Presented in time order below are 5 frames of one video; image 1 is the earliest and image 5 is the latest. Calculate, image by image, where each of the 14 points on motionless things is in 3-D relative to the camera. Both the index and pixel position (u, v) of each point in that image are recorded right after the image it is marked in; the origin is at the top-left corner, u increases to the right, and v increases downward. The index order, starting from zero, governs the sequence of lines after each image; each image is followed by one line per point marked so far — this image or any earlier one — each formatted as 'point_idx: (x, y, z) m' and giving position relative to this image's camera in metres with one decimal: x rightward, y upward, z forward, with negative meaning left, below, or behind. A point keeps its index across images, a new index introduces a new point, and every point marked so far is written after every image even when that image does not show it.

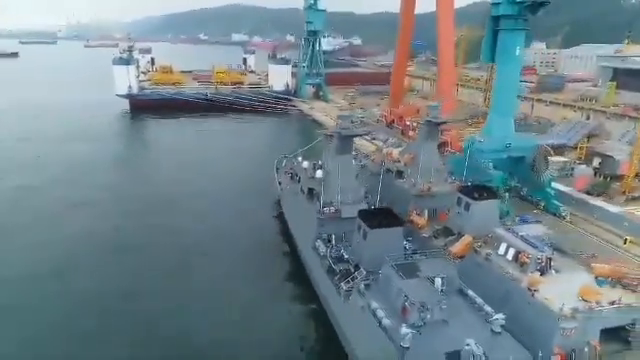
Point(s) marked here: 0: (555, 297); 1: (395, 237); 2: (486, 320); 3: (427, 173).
0: (+5.4, -2.7, +12.6) m
1: (+1.9, -1.4, +13.7) m
2: (+3.3, -2.8, +11.3) m
3: (+3.8, +0.2, +19.3) m
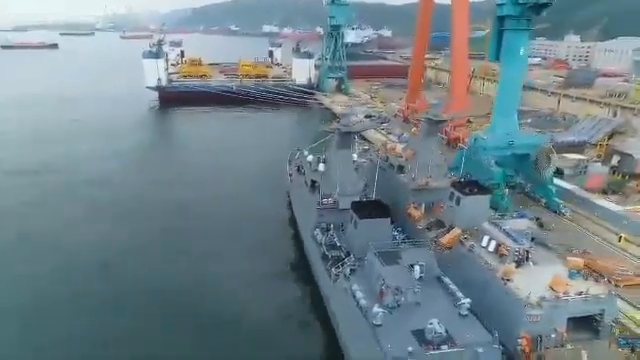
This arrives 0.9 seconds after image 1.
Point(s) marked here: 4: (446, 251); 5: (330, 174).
0: (+5.1, -2.6, +13.6) m
1: (+1.8, -1.3, +14.9) m
2: (+3.0, -2.8, +12.4) m
3: (+3.9, +0.4, +20.3) m
4: (+3.9, -2.1, +16.3) m
5: (+0.4, +0.2, +18.0) m
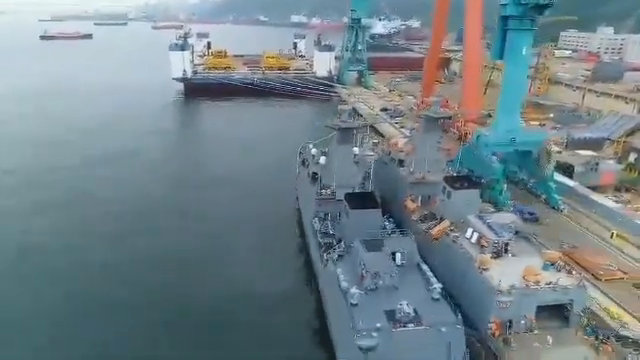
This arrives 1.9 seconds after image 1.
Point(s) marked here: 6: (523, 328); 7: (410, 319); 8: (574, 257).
0: (+4.9, -2.5, +14.7) m
1: (+1.6, -1.1, +16.2) m
2: (+2.6, -2.7, +13.6) m
3: (+4.1, +0.6, +21.4) m
4: (+3.8, -1.9, +17.4) m
5: (+0.4, +0.5, +19.3) m
6: (+5.2, -3.8, +14.1) m
7: (+2.0, -3.2, +12.6) m
8: (+9.1, -2.7, +19.4) m
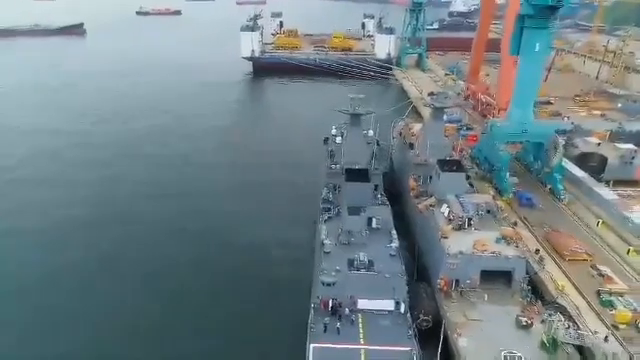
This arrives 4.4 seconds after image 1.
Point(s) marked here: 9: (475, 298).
0: (+4.5, -2.1, +18.1) m
1: (+1.6, -0.4, +20.0) m
2: (+2.2, -2.1, +17.4) m
3: (+4.9, +1.5, +24.7) m
4: (+3.9, -1.2, +20.9) m
5: (+1.0, +1.4, +23.1) m
6: (+4.7, -3.4, +17.5) m
7: (+1.3, -2.6, +16.5) m
8: (+9.4, -2.3, +22.2) m
9: (+4.9, -3.7, +17.2) m
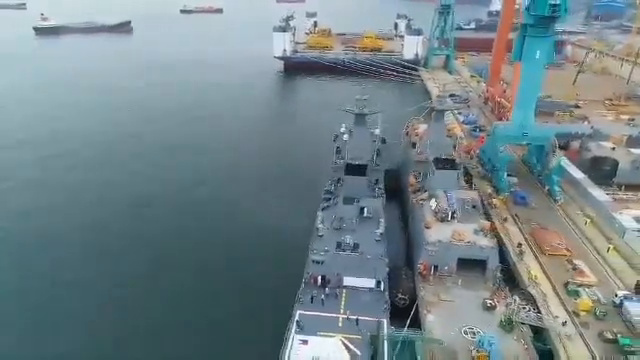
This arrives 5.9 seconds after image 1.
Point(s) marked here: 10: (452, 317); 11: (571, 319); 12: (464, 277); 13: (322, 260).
0: (+4.4, -2.0, +20.3) m
1: (+1.7, -0.1, +22.4) m
2: (+2.0, -1.9, +19.8) m
3: (+5.4, +1.6, +26.8) m
4: (+4.0, -1.1, +23.1) m
5: (+1.3, +1.7, +25.5) m
6: (+4.5, -3.3, +19.7) m
7: (+1.1, -2.4, +18.9) m
8: (+9.5, -2.4, +24.0) m
9: (+4.6, -3.6, +19.4) m
10: (+4.3, -4.4, +17.7) m
11: (+8.5, -4.7, +18.4) m
12: (+5.2, -3.5, +19.7) m
13: (+0.1, -2.7, +18.5) m
